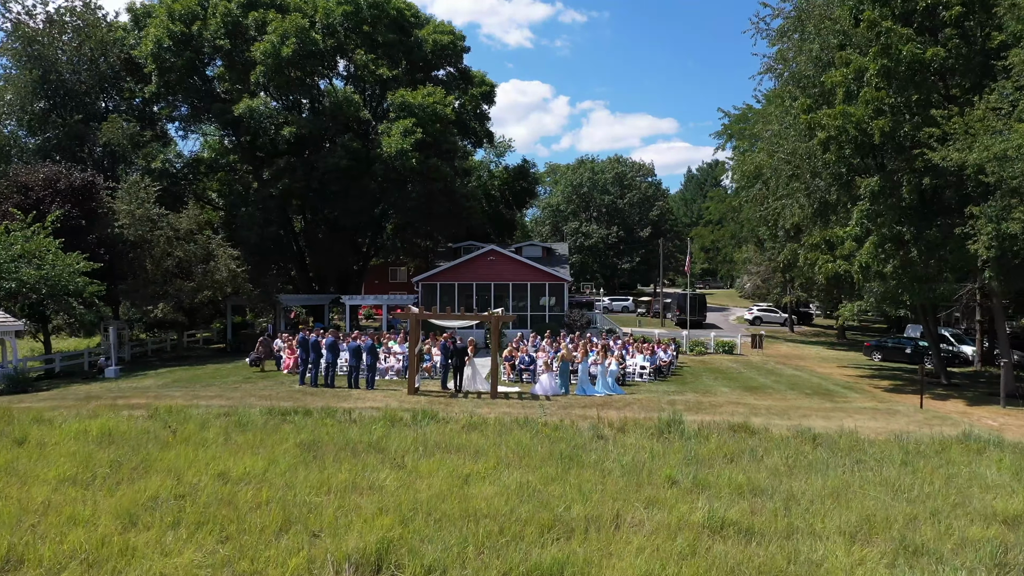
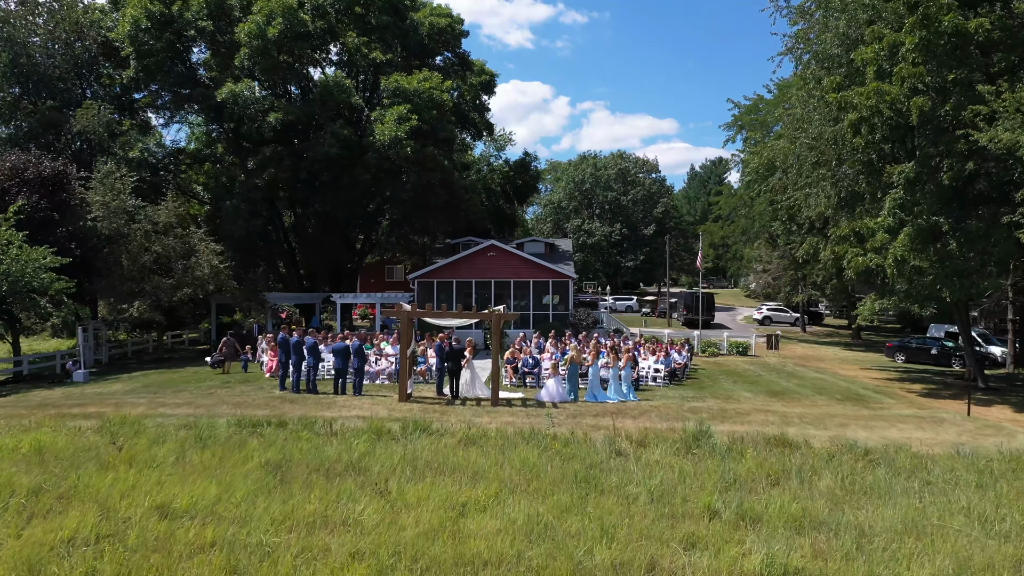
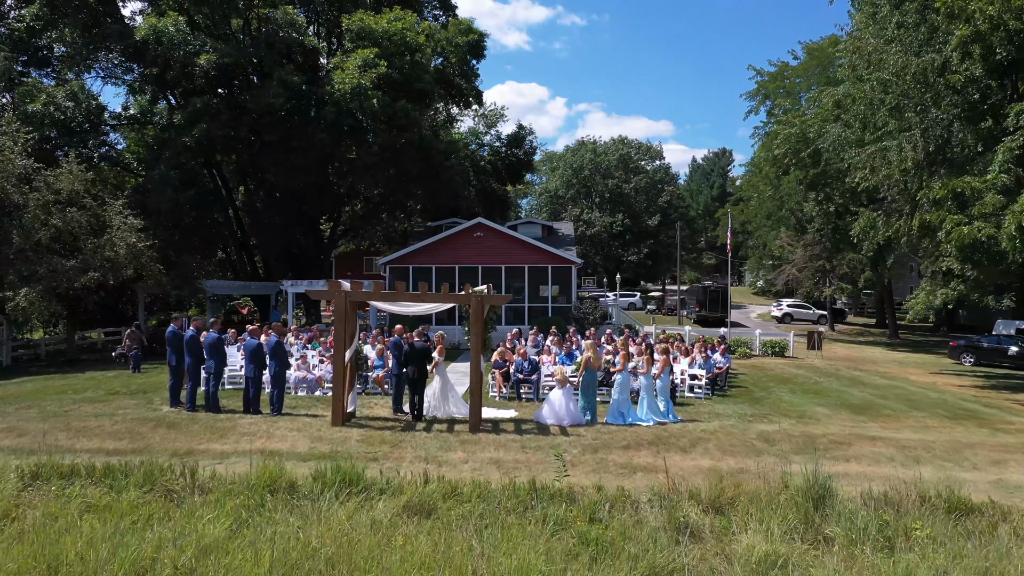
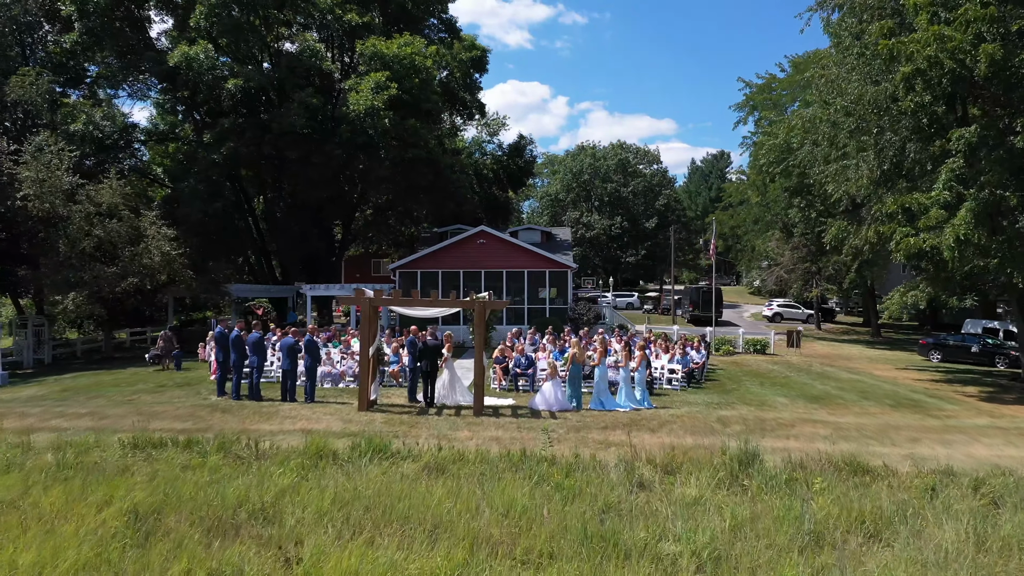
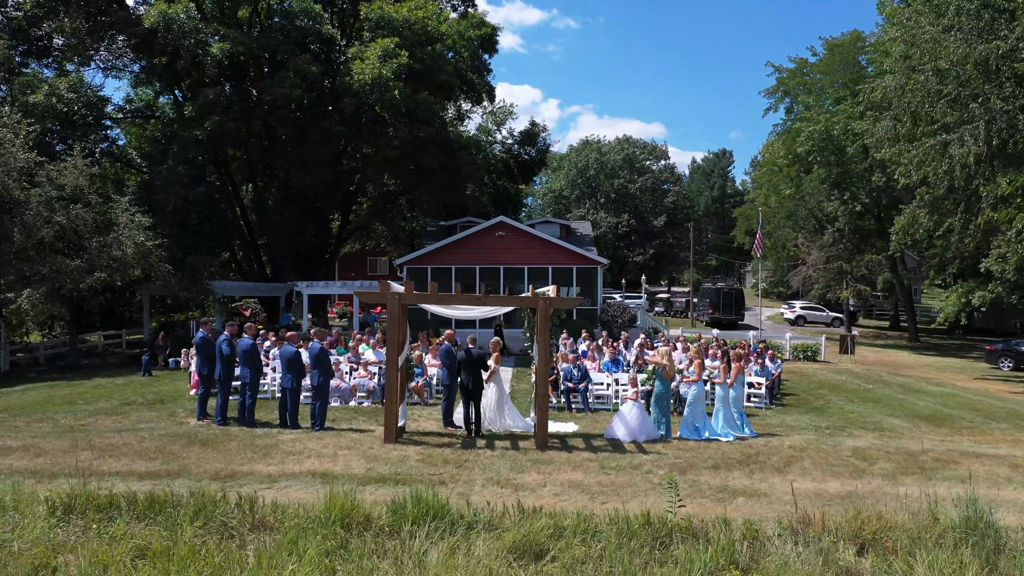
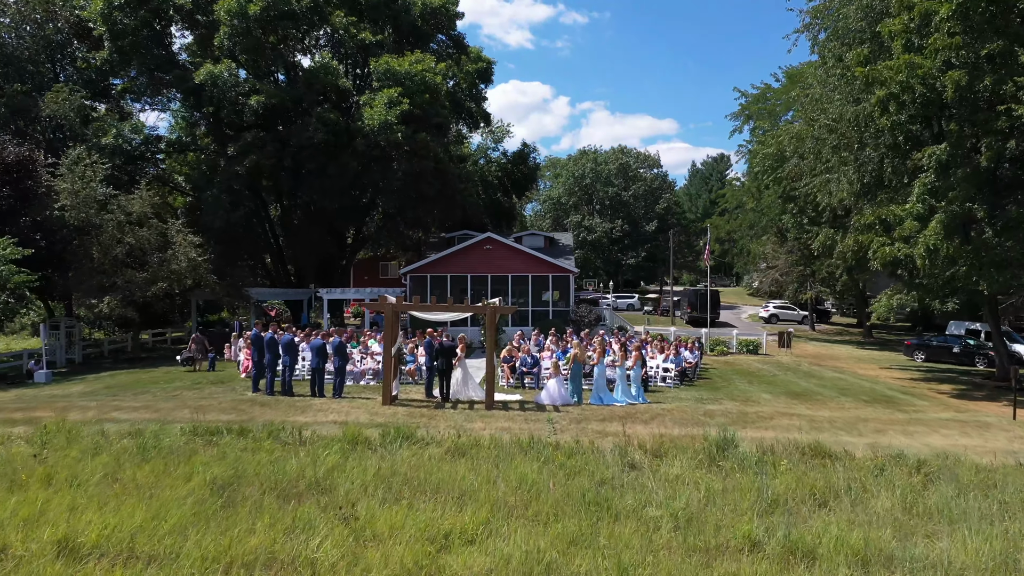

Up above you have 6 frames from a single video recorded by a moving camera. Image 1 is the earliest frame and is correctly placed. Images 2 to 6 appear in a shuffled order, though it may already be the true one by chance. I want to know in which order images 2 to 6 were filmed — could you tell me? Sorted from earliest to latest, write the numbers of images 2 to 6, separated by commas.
2, 6, 4, 3, 5
